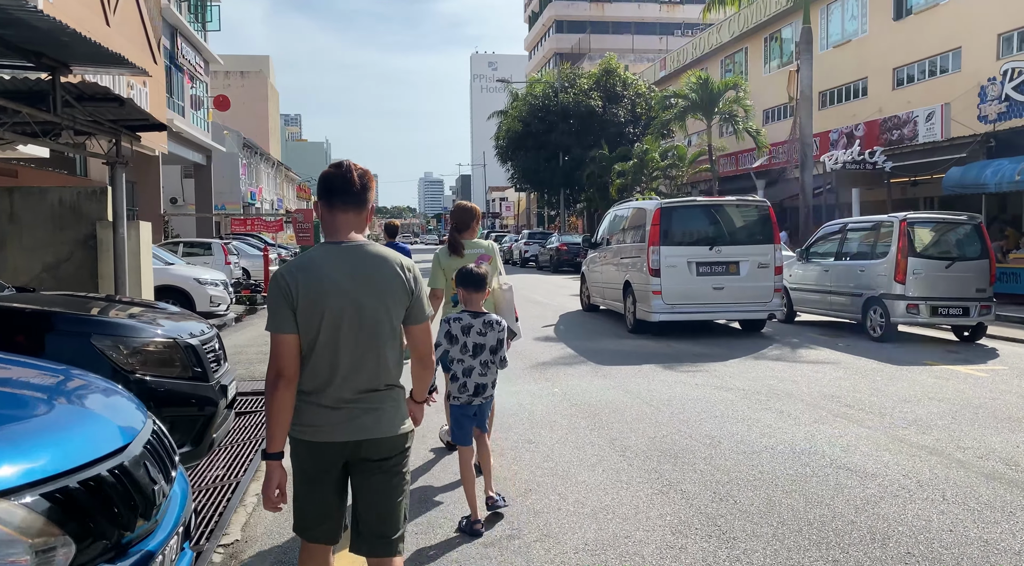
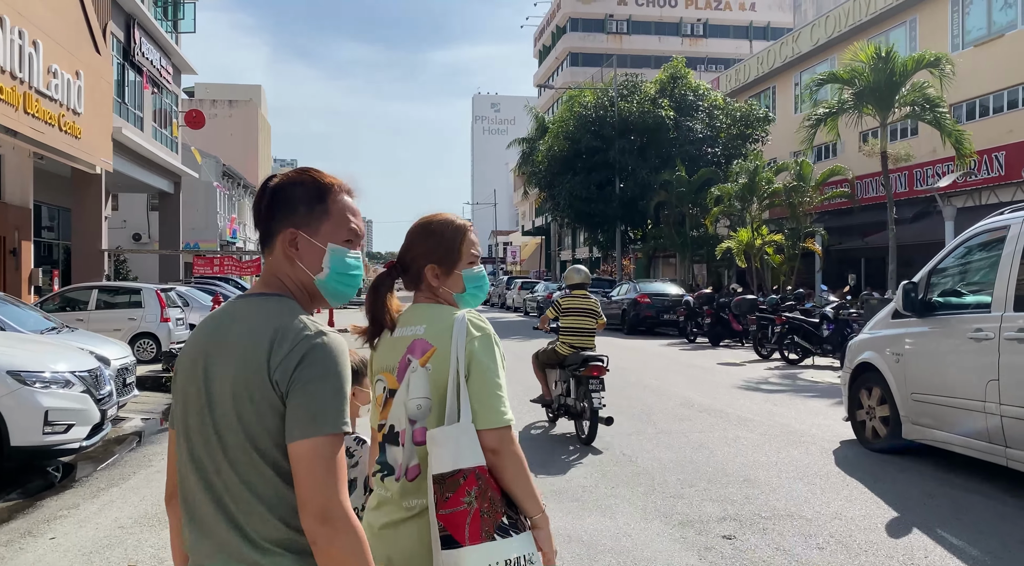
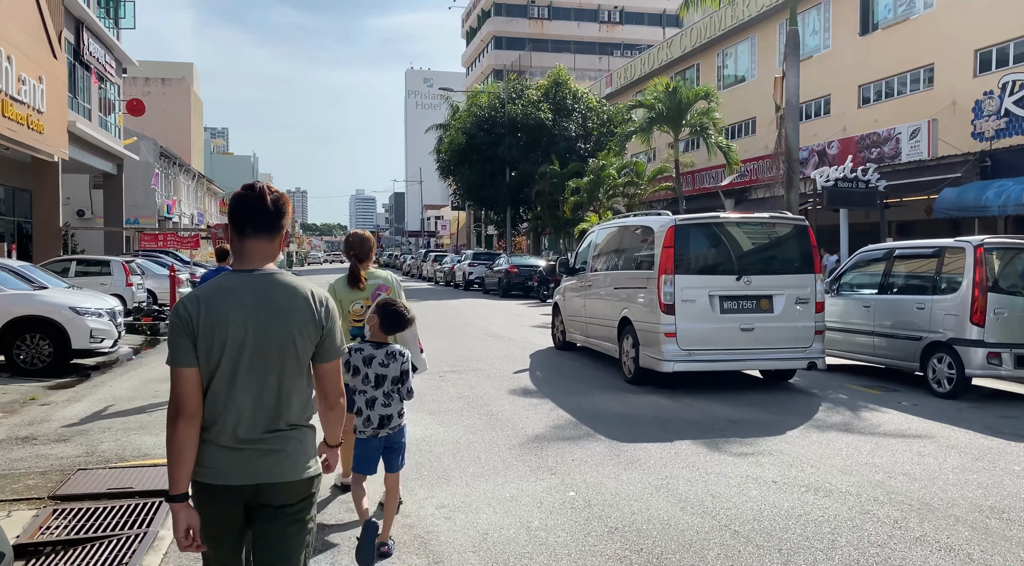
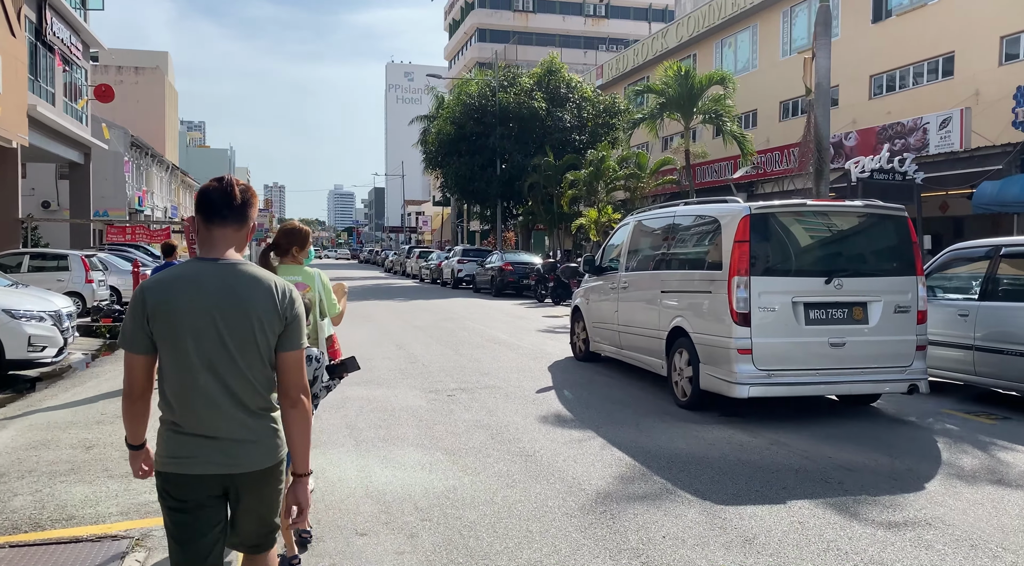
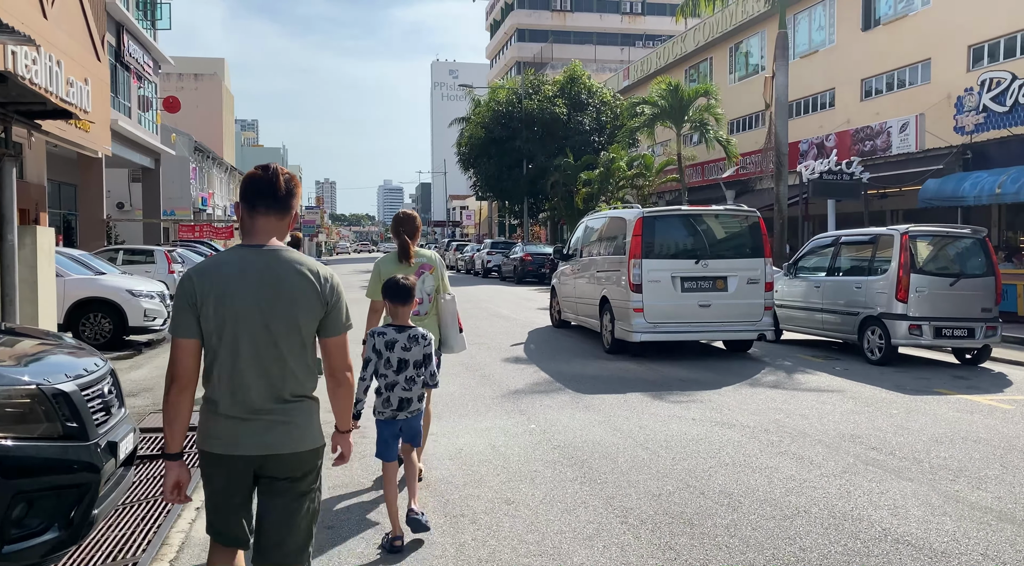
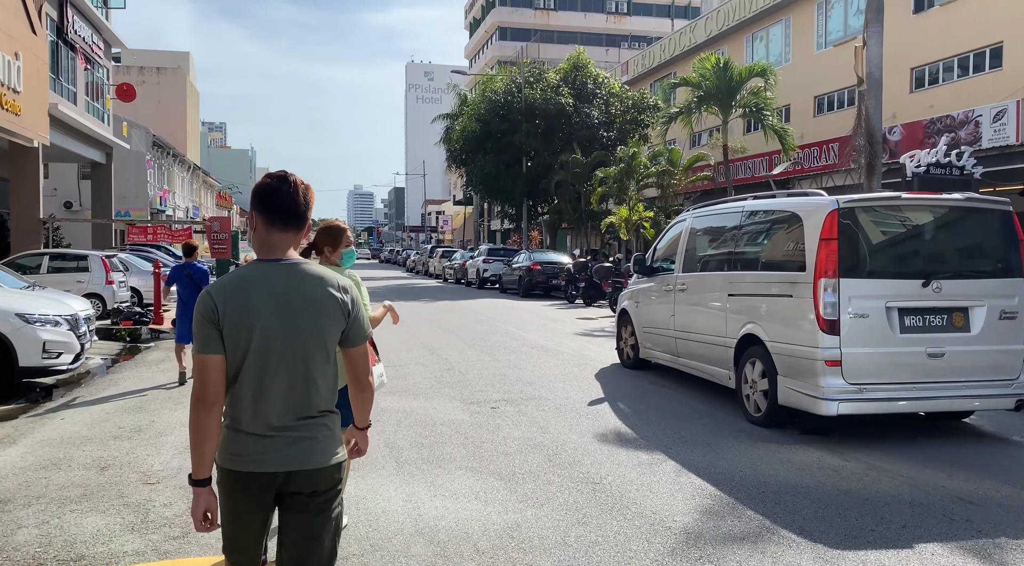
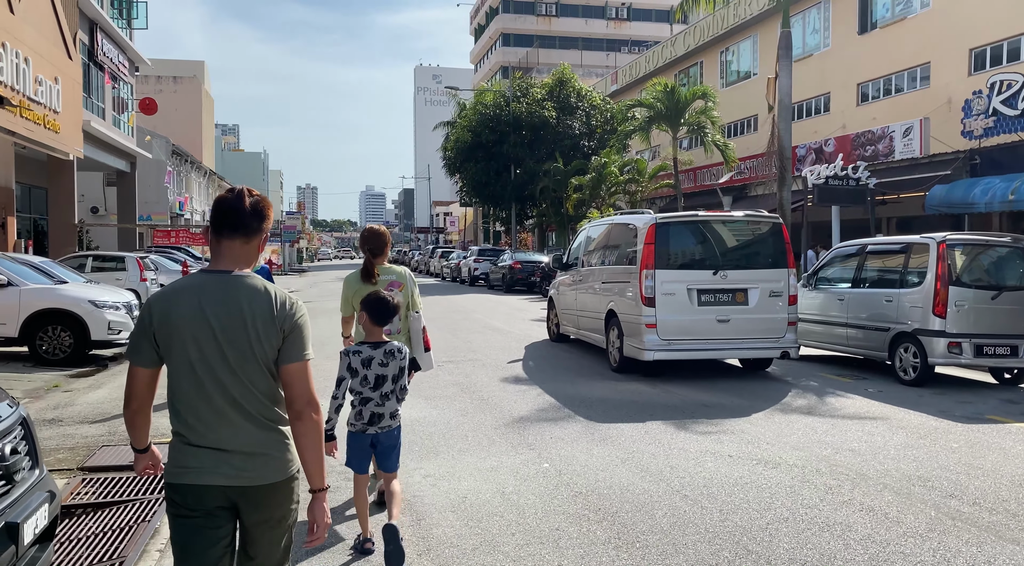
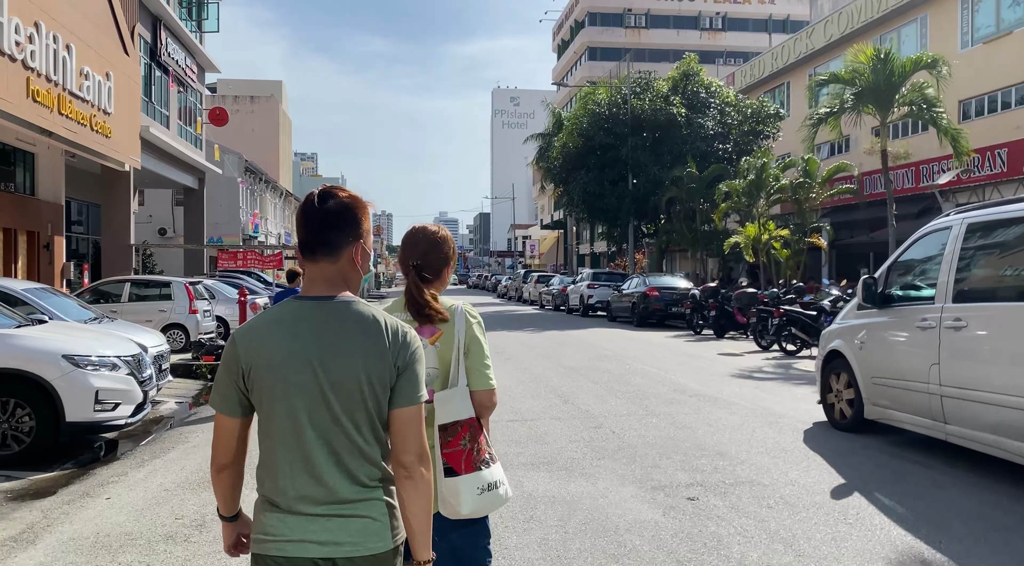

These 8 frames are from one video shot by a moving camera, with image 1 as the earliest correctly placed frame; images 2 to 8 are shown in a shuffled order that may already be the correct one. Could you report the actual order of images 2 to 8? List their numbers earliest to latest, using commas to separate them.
5, 7, 3, 4, 6, 8, 2
